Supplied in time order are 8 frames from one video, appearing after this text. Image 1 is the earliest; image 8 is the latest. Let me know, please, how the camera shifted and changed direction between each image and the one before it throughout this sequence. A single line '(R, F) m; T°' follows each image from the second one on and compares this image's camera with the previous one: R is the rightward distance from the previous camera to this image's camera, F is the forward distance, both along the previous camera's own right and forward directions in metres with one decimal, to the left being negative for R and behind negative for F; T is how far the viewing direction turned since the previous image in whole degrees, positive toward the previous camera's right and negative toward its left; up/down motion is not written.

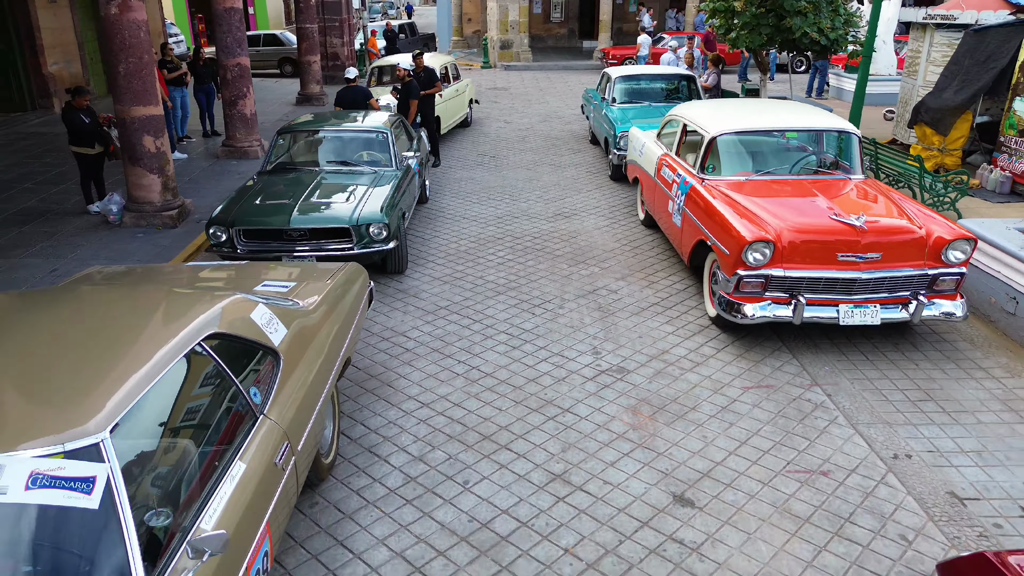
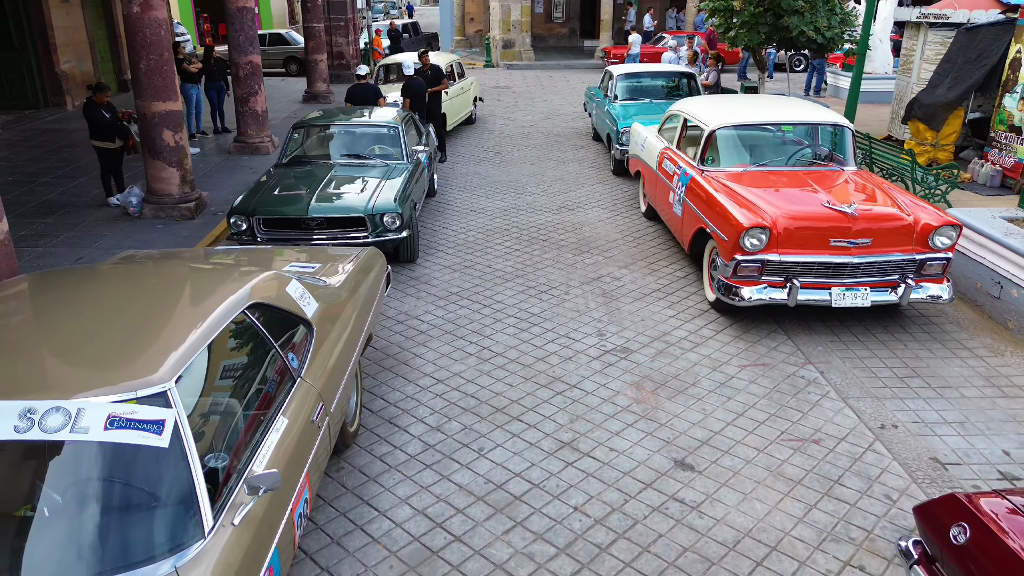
(-0.1, -0.3) m; 0°
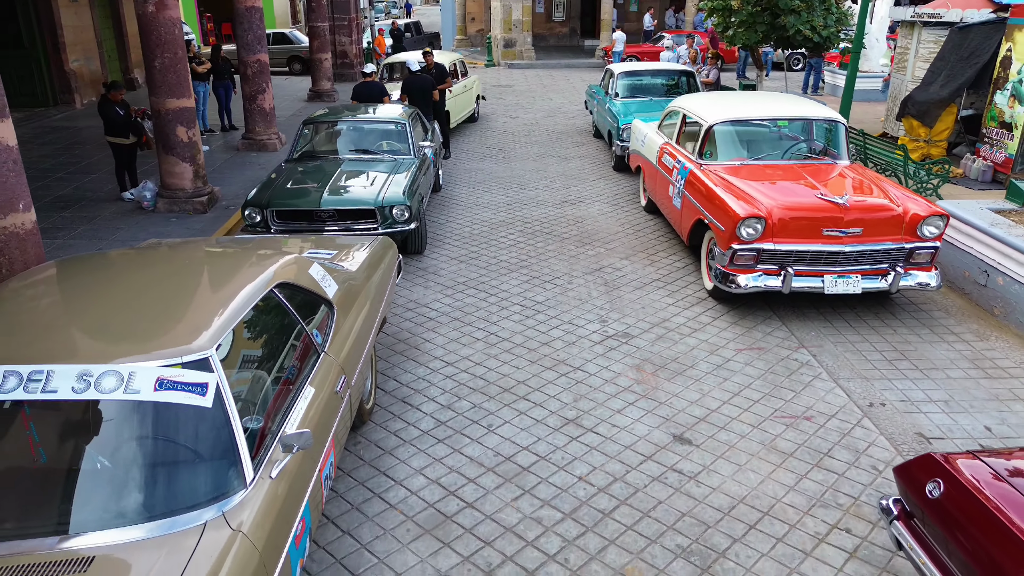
(0.0, -0.3) m; 0°
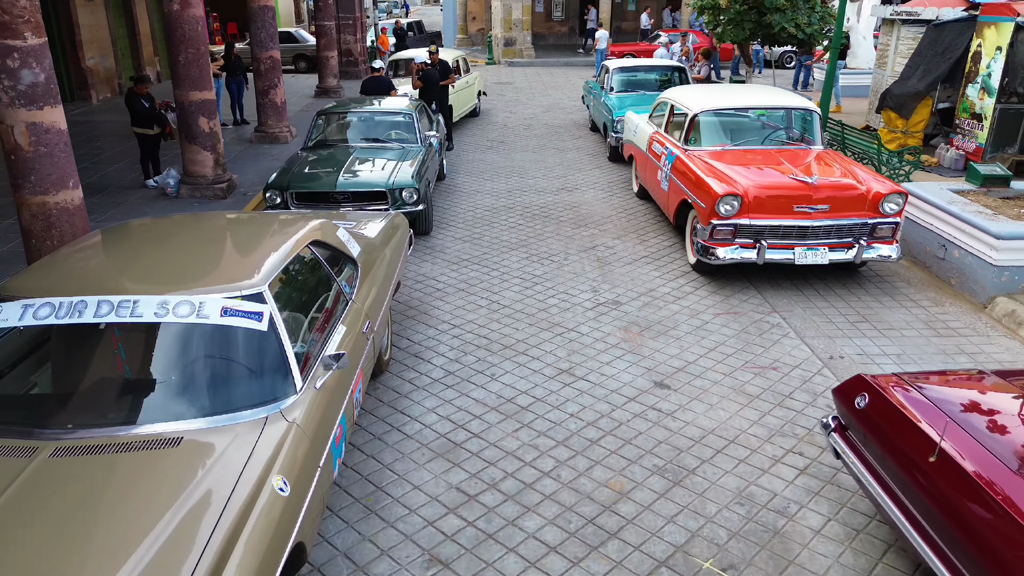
(0.0, -0.7) m; 0°
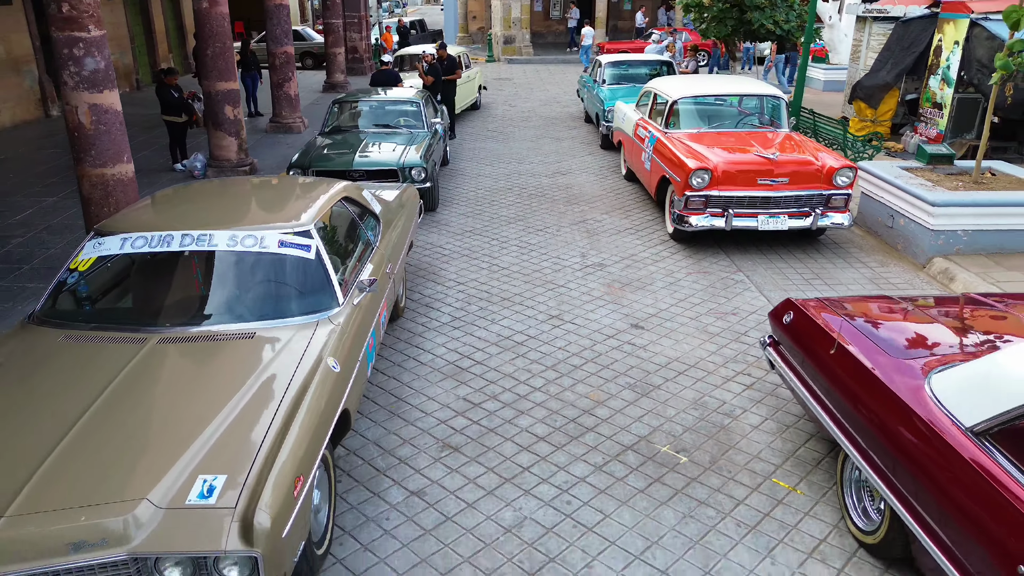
(0.0, -1.0) m; 0°
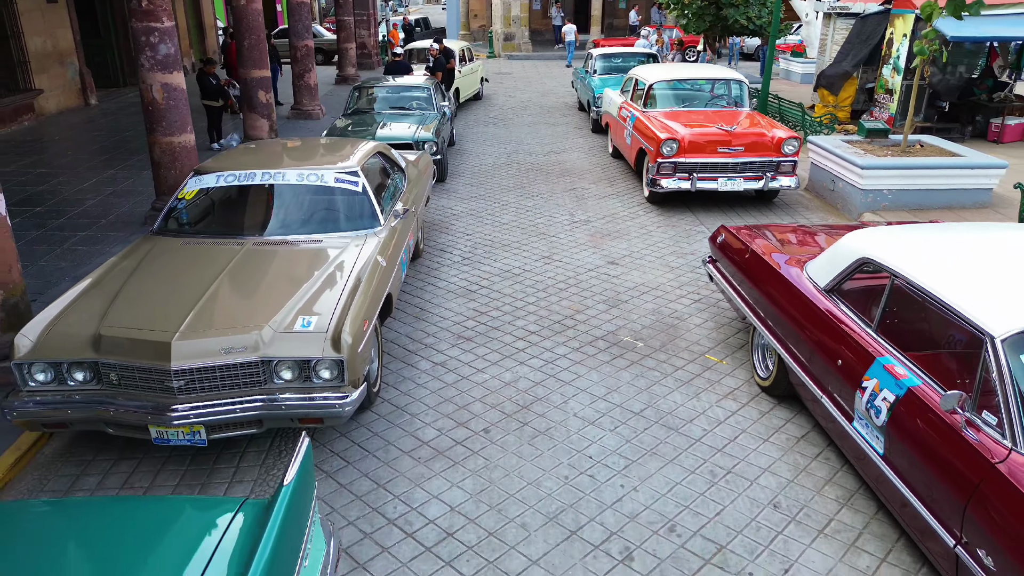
(0.0, -1.5) m; 0°
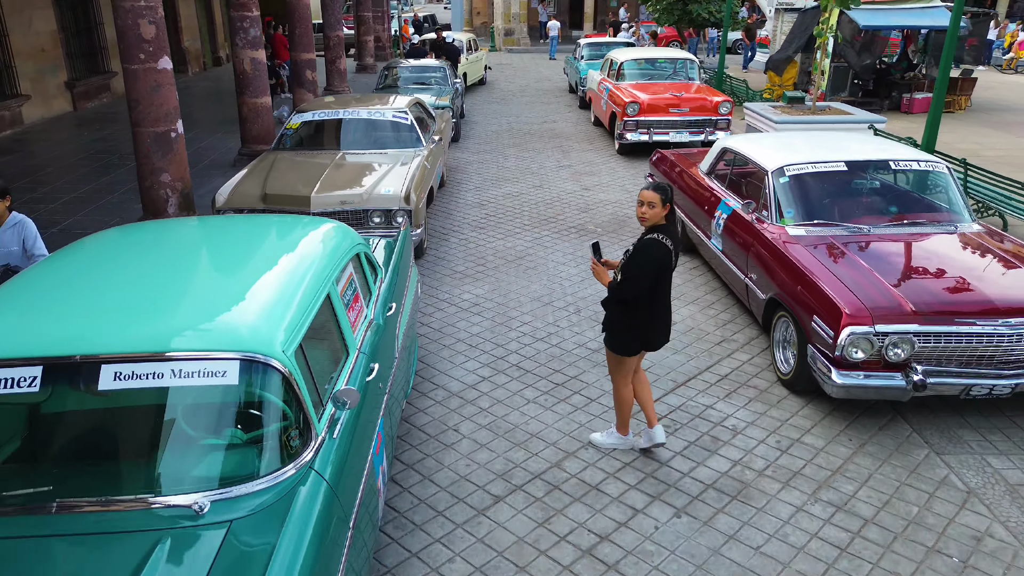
(0.0, -2.9) m; 0°
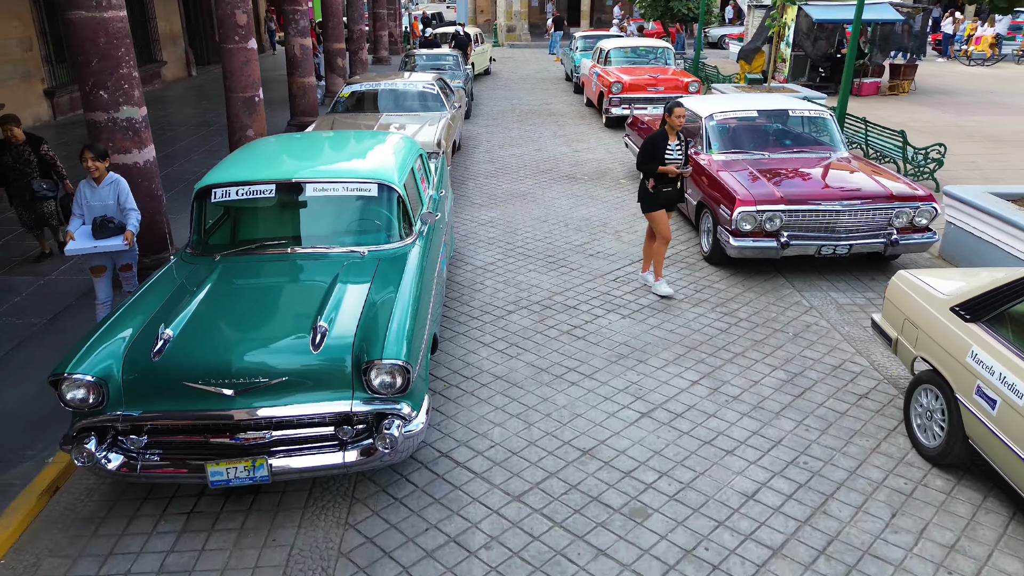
(-0.1, -2.4) m; 0°
